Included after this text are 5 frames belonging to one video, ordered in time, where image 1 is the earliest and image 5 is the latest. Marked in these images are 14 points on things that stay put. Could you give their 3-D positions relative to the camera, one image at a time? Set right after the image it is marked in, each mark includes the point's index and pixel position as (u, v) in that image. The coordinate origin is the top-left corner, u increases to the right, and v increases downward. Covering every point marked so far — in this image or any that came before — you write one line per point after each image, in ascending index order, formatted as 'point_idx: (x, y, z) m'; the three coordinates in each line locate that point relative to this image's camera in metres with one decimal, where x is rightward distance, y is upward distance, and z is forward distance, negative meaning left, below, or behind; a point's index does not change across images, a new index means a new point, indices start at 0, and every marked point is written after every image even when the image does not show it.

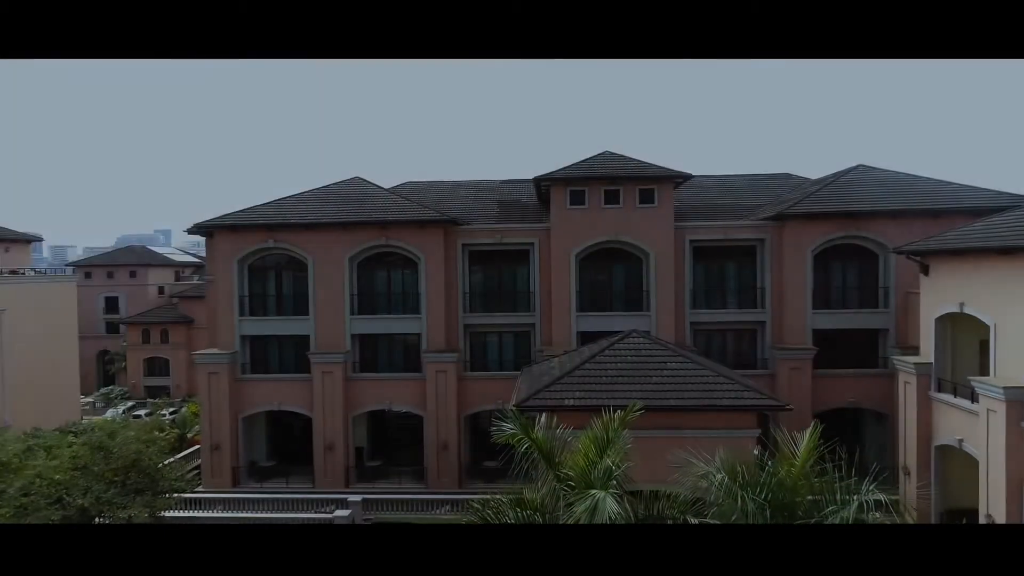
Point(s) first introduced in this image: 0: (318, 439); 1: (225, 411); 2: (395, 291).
0: (-3.9, -3.1, +11.3) m
1: (-5.8, -2.5, +11.4) m
2: (-2.4, -0.1, +11.7) m
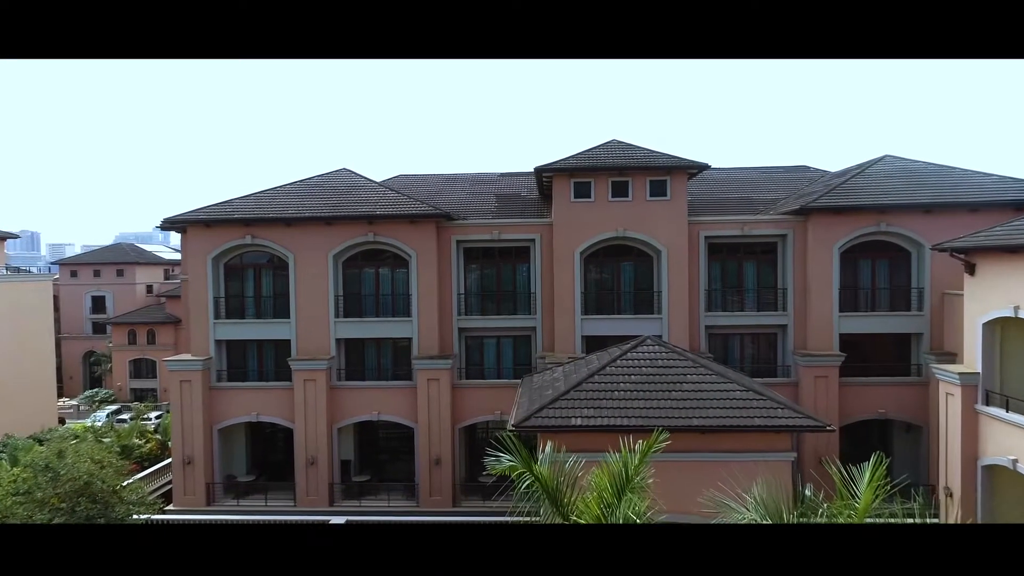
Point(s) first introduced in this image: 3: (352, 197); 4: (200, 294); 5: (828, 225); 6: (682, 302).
0: (-3.9, -3.1, +10.4) m
1: (-5.8, -2.5, +10.5) m
2: (-2.5, -0.1, +10.8) m
3: (-3.1, +1.7, +10.8) m
4: (-5.9, -0.1, +10.7) m
5: (+5.6, +1.1, +10.1) m
6: (+3.1, -0.3, +10.3) m
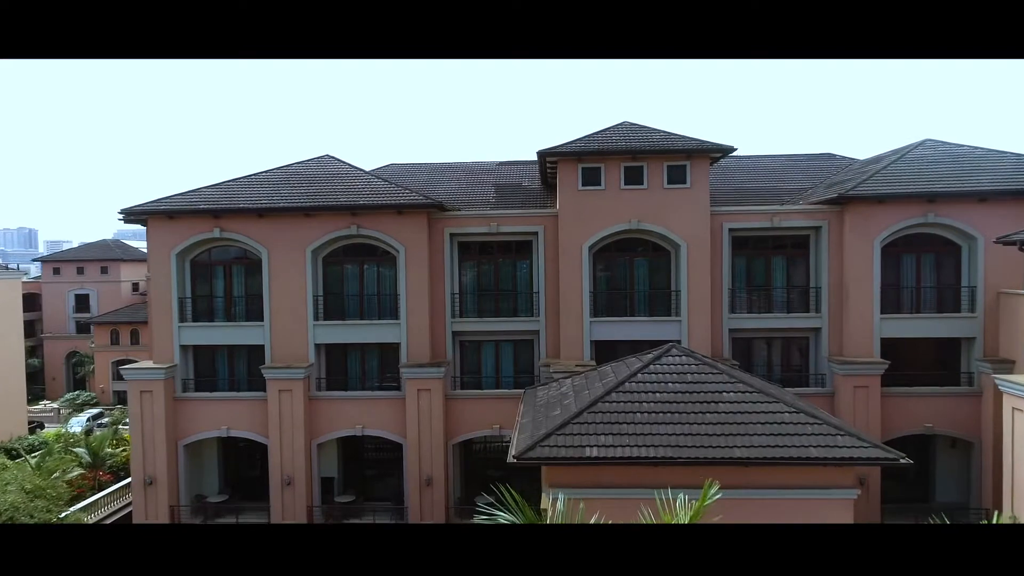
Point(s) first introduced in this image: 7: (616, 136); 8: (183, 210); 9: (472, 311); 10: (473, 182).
0: (-3.9, -3.1, +9.3) m
1: (-5.8, -2.5, +9.4) m
2: (-2.5, -0.1, +9.7) m
3: (-3.1, +1.8, +9.7) m
4: (-5.9, -0.1, +9.5) m
5: (+5.6, +1.1, +8.9) m
6: (+3.1, -0.3, +9.2) m
7: (+1.7, +2.6, +9.5) m
8: (-5.4, +1.3, +9.3) m
9: (-0.7, -0.4, +9.8) m
10: (-0.8, +2.2, +11.6) m
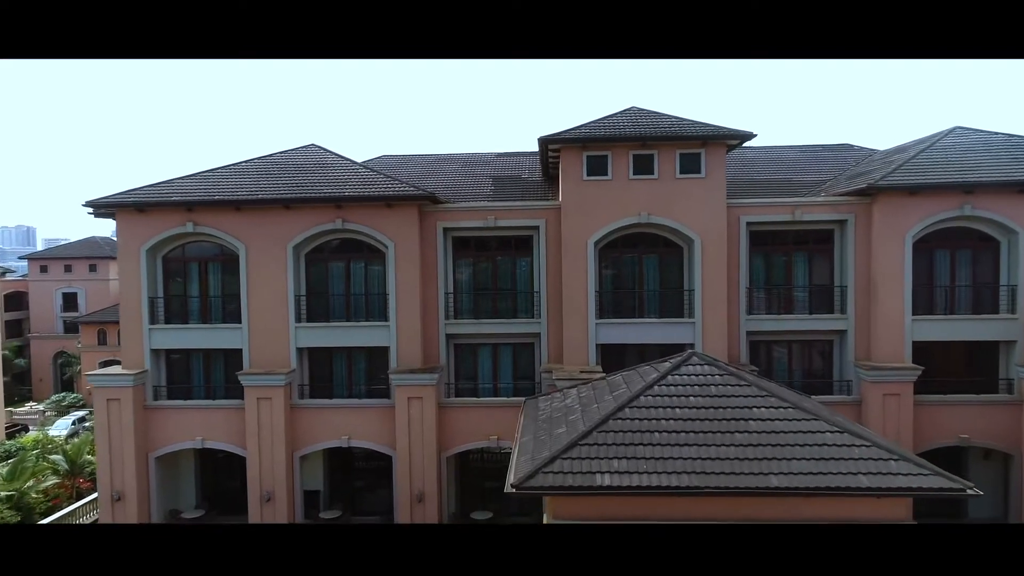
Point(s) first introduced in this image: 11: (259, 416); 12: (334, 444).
0: (-3.9, -3.0, +8.5) m
1: (-5.9, -2.5, +8.6) m
2: (-2.5, -0.1, +8.9) m
3: (-3.1, +1.8, +8.9) m
4: (-6.0, -0.1, +8.8) m
5: (+5.6, +1.2, +8.2) m
6: (+3.1, -0.2, +8.5) m
7: (+1.7, +2.6, +8.7) m
8: (-5.5, +1.3, +8.6) m
9: (-0.7, -0.4, +9.1) m
10: (-0.8, +2.2, +10.8) m
11: (-3.8, -1.9, +8.6) m
12: (-2.8, -2.4, +8.8) m
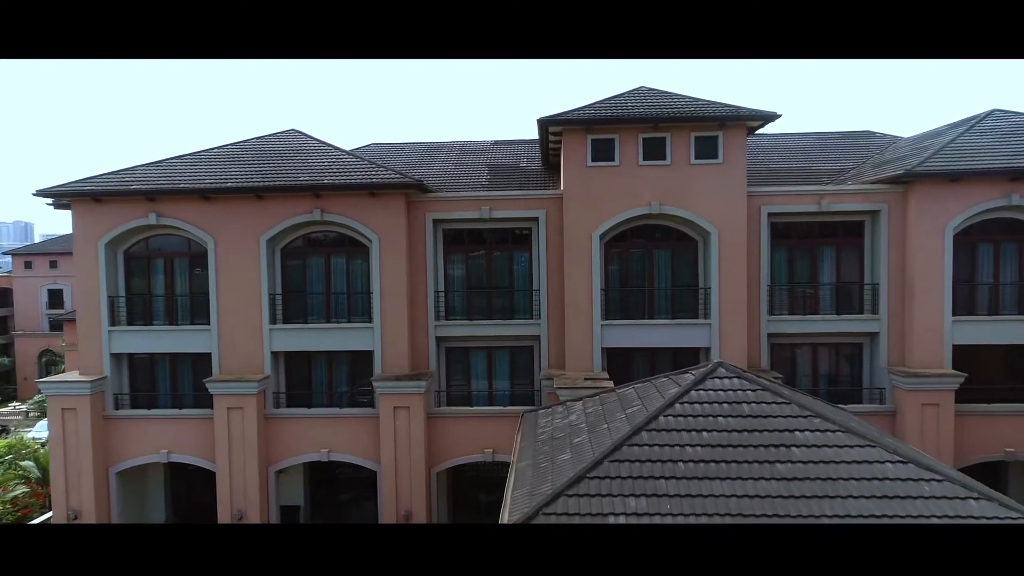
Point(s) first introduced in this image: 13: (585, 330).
0: (-4.0, -3.0, +7.7) m
1: (-5.9, -2.5, +7.8) m
2: (-2.5, 0.0, +8.1) m
3: (-3.1, +1.8, +8.1) m
4: (-6.0, -0.1, +8.0) m
5: (+5.6, +1.2, +7.4) m
6: (+3.1, -0.2, +7.6) m
7: (+1.7, +2.6, +7.9) m
8: (-5.5, +1.3, +7.7) m
9: (-0.8, -0.3, +8.2) m
10: (-0.9, +2.2, +10.0) m
11: (-3.9, -1.9, +7.8) m
12: (-2.8, -2.4, +8.0) m
13: (+1.0, -0.6, +7.8) m
